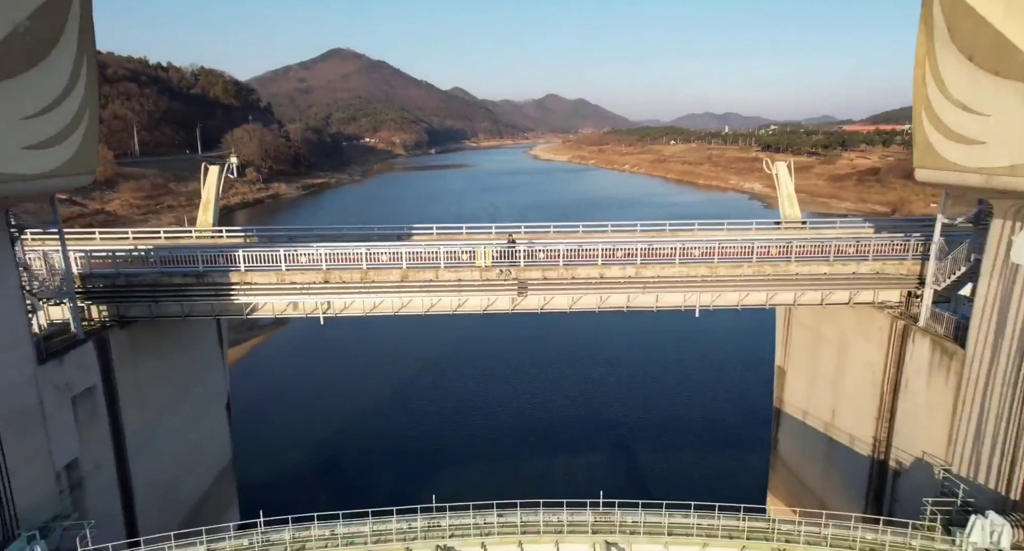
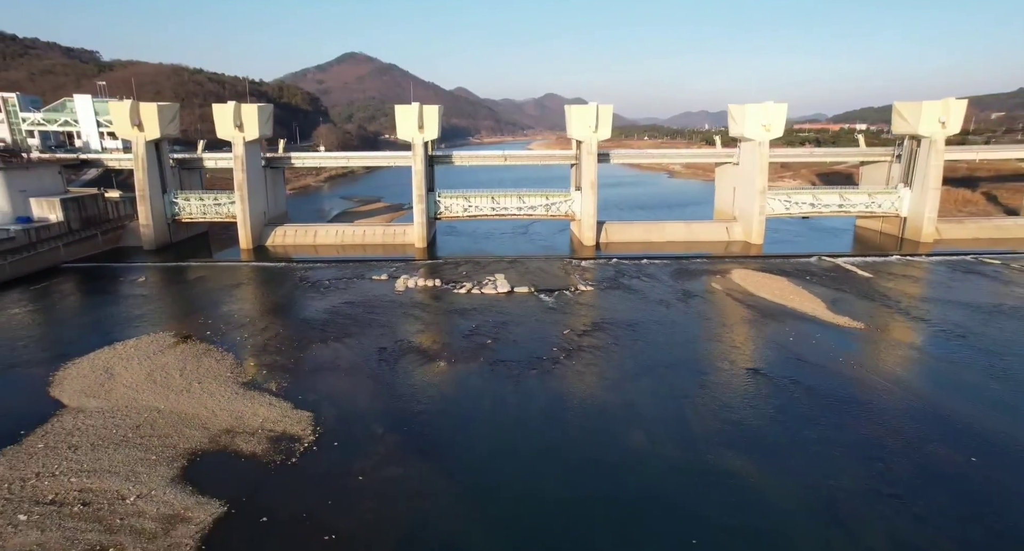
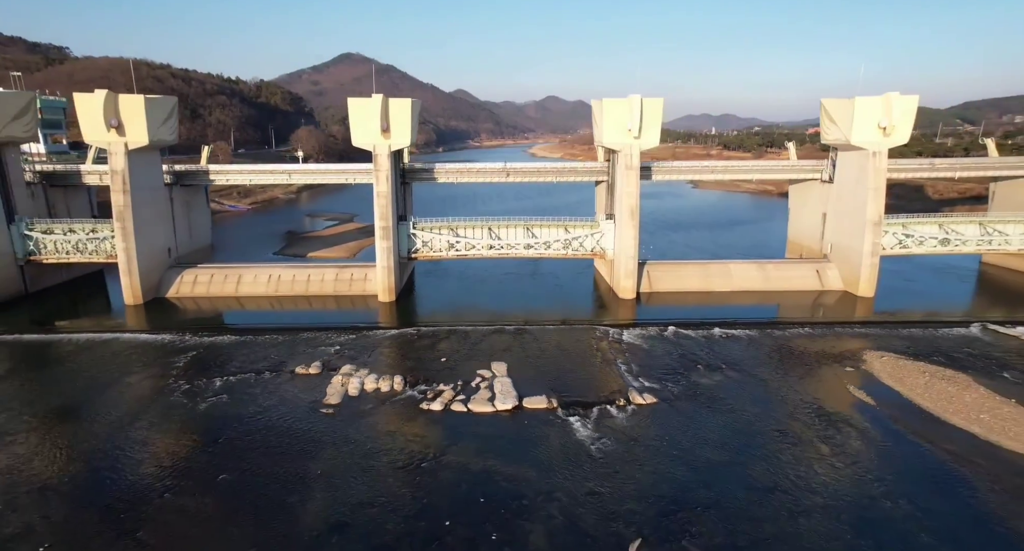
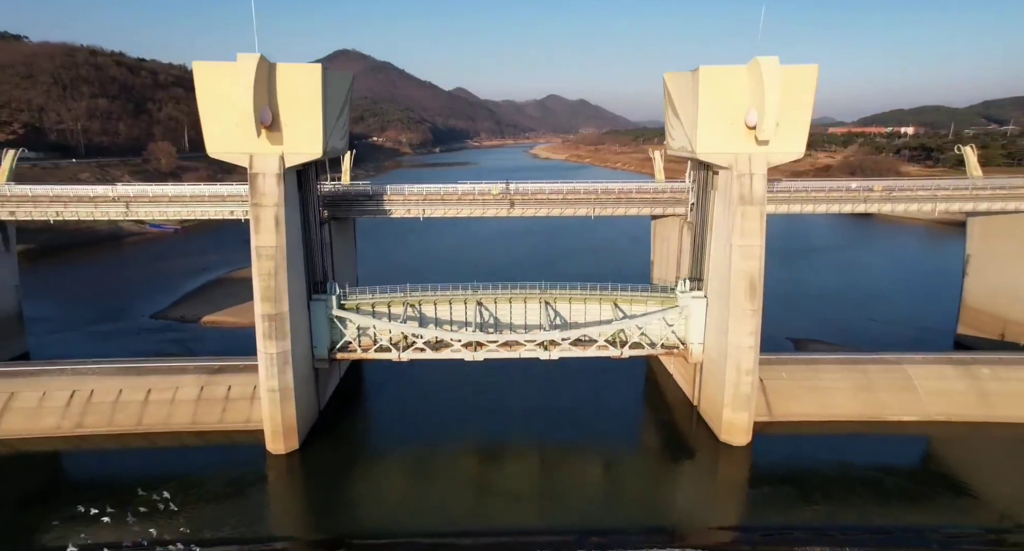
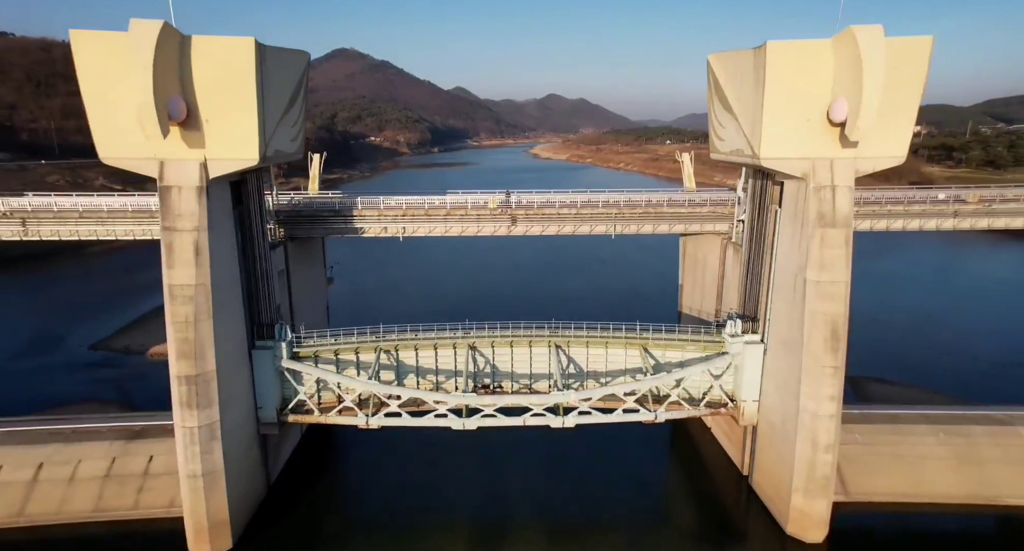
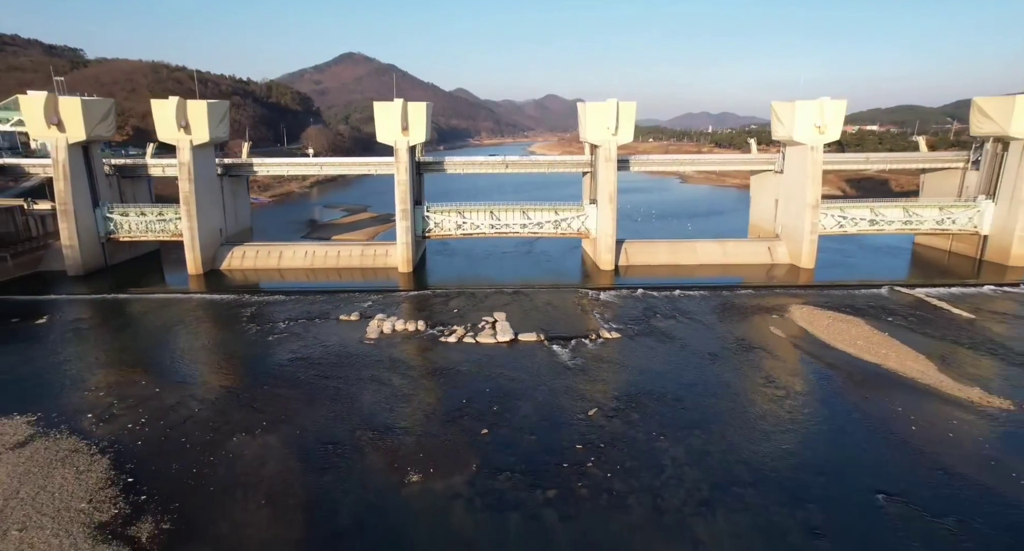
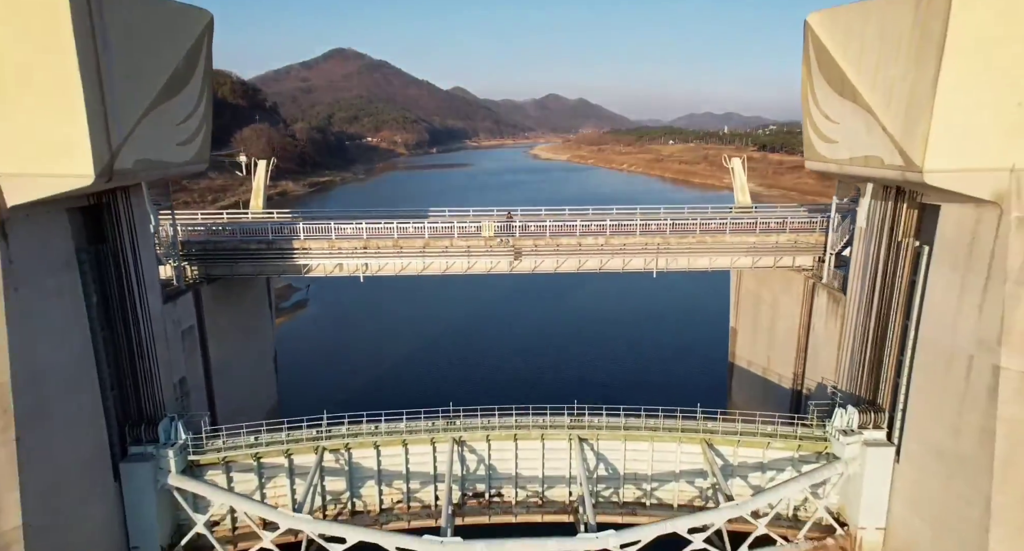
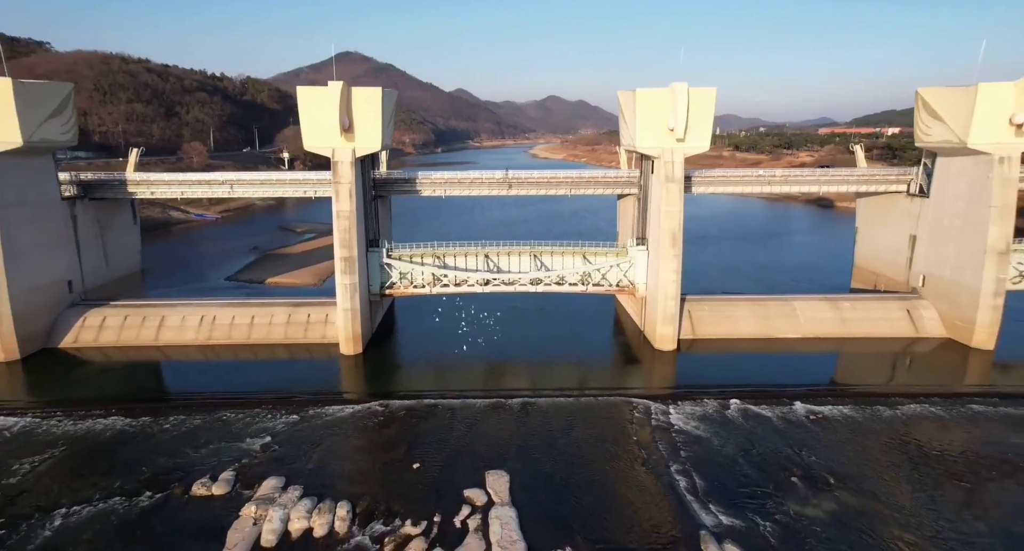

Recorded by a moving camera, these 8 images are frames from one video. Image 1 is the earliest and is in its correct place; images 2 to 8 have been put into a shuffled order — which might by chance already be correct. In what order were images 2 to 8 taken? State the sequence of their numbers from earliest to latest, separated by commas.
7, 5, 4, 8, 3, 6, 2
